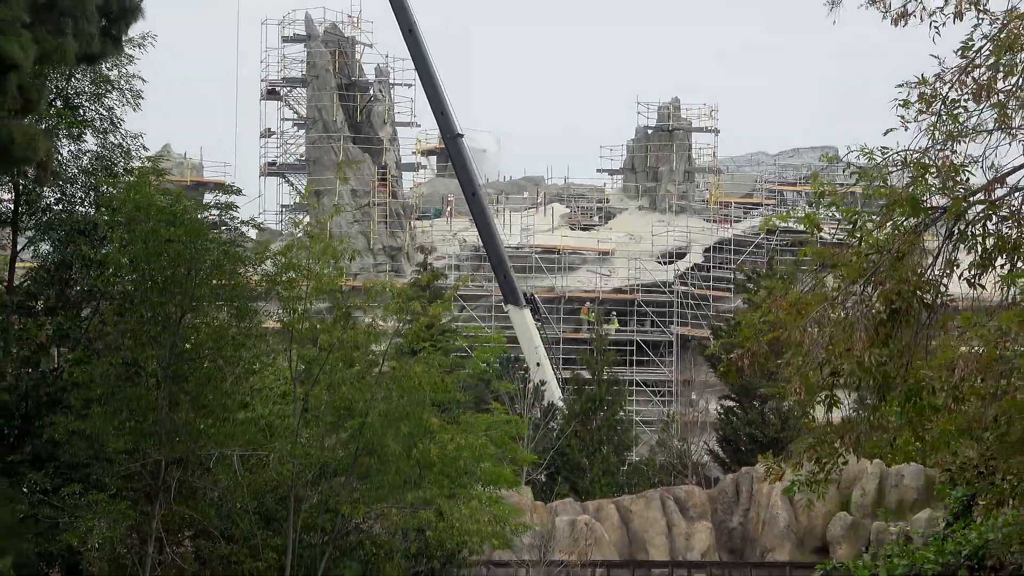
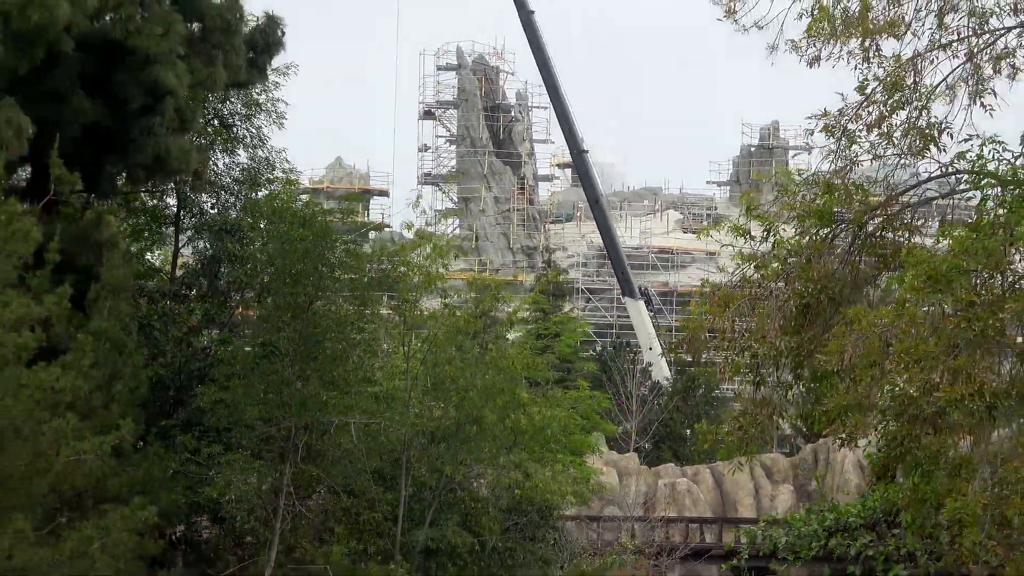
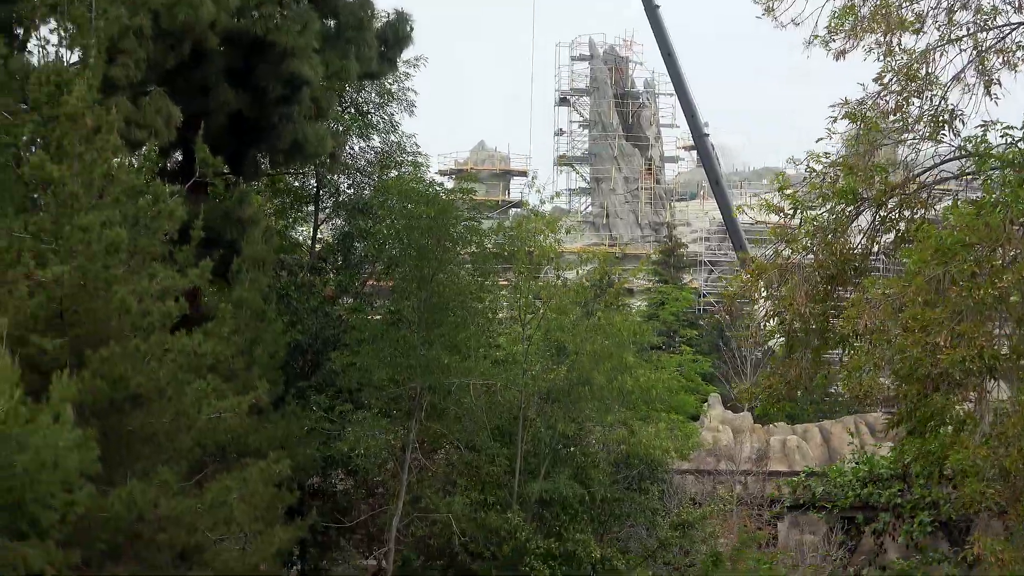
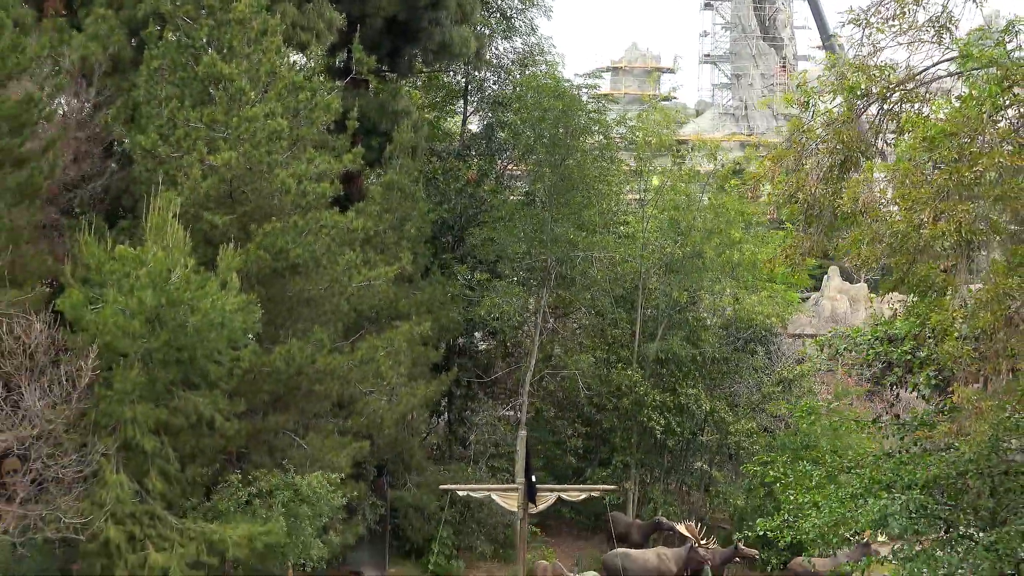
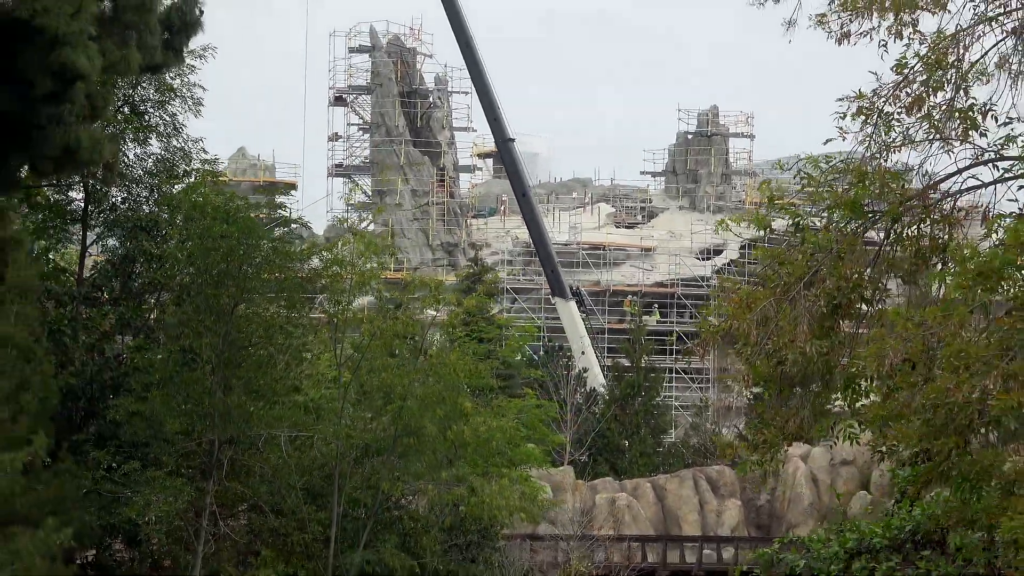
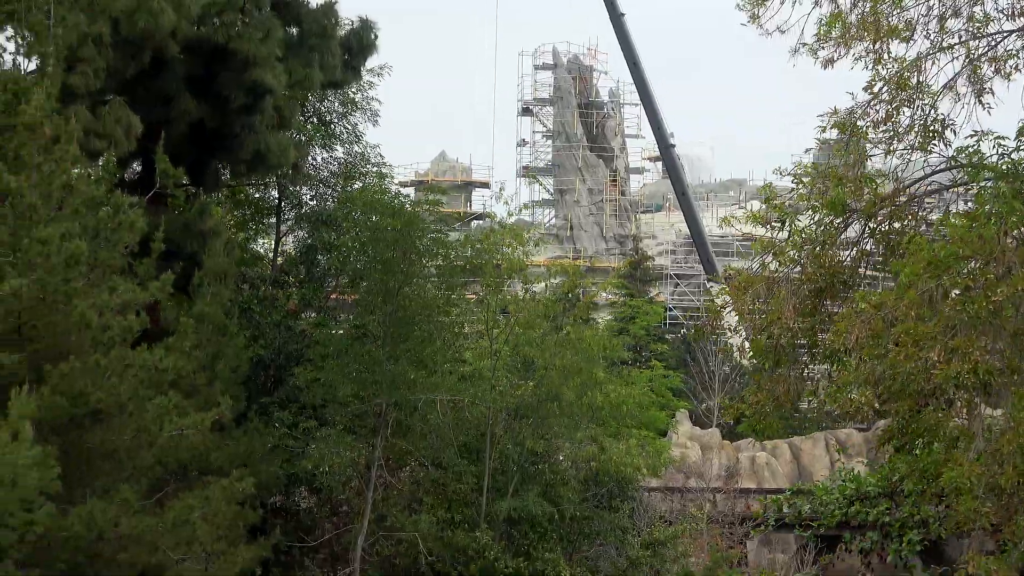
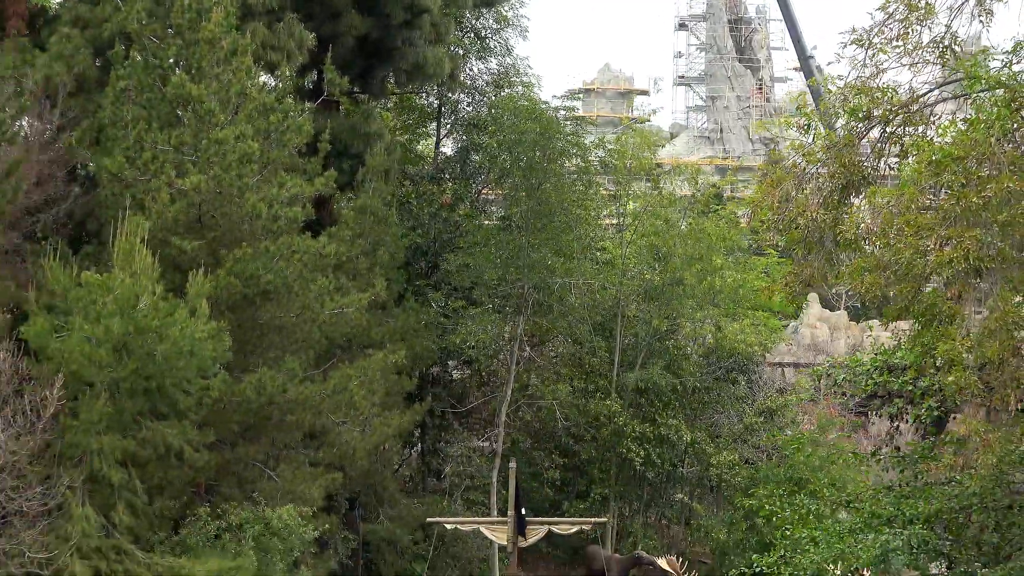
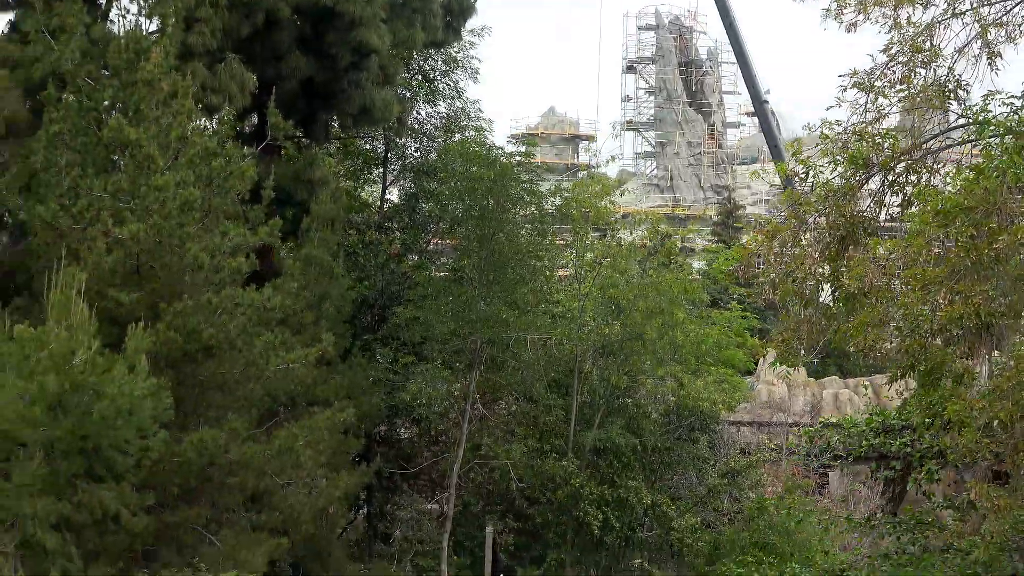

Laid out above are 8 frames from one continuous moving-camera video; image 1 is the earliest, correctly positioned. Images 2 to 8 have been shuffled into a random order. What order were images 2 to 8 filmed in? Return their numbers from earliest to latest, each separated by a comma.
5, 2, 6, 3, 8, 7, 4
